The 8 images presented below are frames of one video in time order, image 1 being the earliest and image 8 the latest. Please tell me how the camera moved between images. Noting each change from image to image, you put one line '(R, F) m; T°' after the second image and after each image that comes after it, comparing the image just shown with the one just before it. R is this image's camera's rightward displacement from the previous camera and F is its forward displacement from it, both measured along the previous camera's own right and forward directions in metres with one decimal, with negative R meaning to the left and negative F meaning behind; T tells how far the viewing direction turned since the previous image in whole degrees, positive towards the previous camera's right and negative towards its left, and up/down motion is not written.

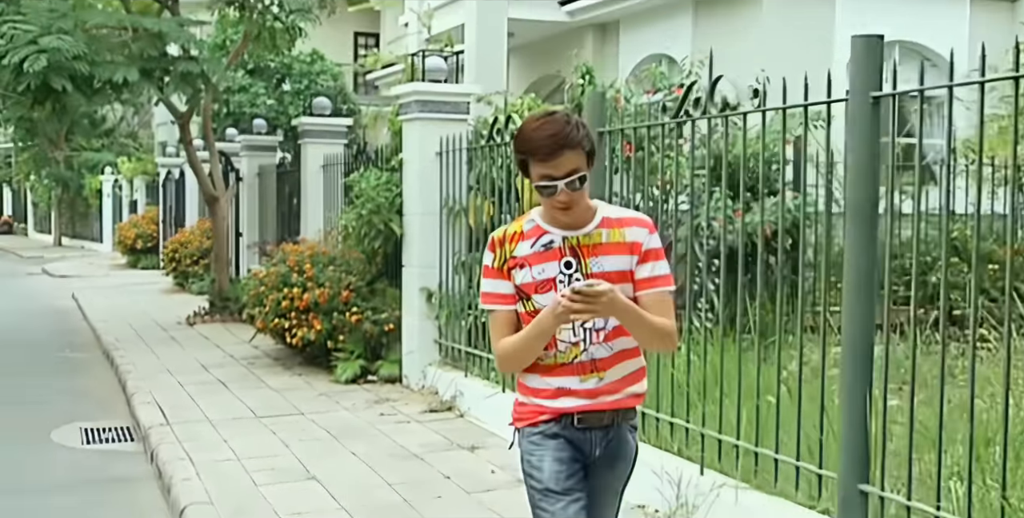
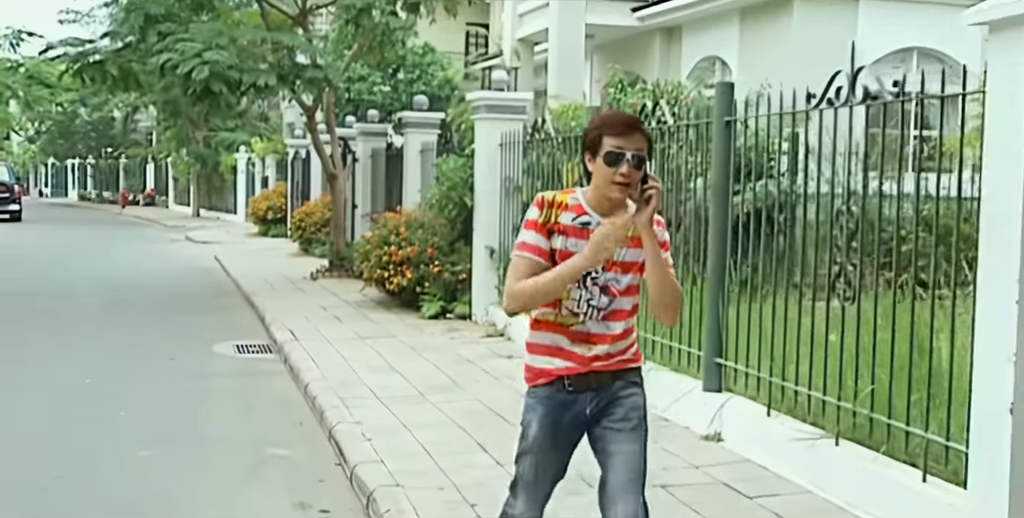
(+0.8, -2.9) m; -6°
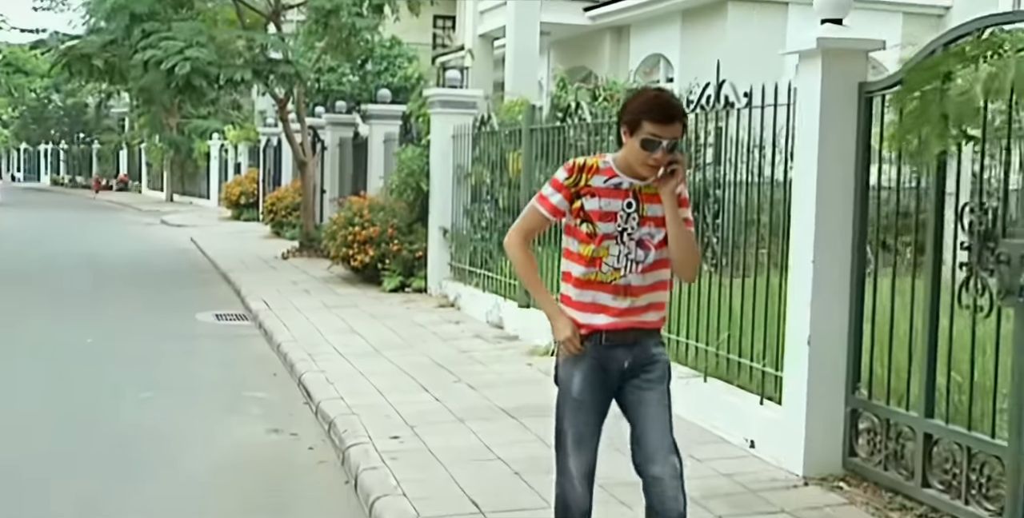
(+0.2, -1.5) m; +1°
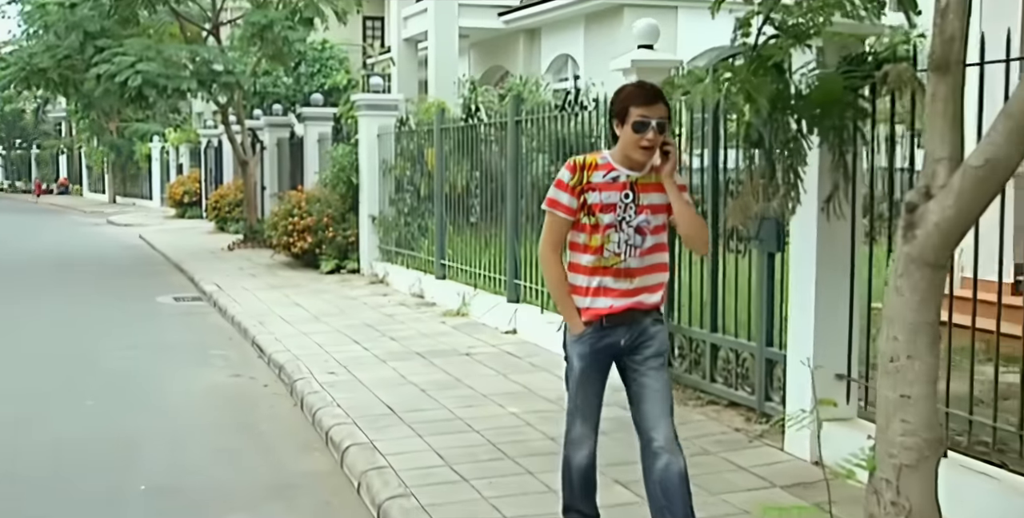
(+0.3, -2.0) m; +3°
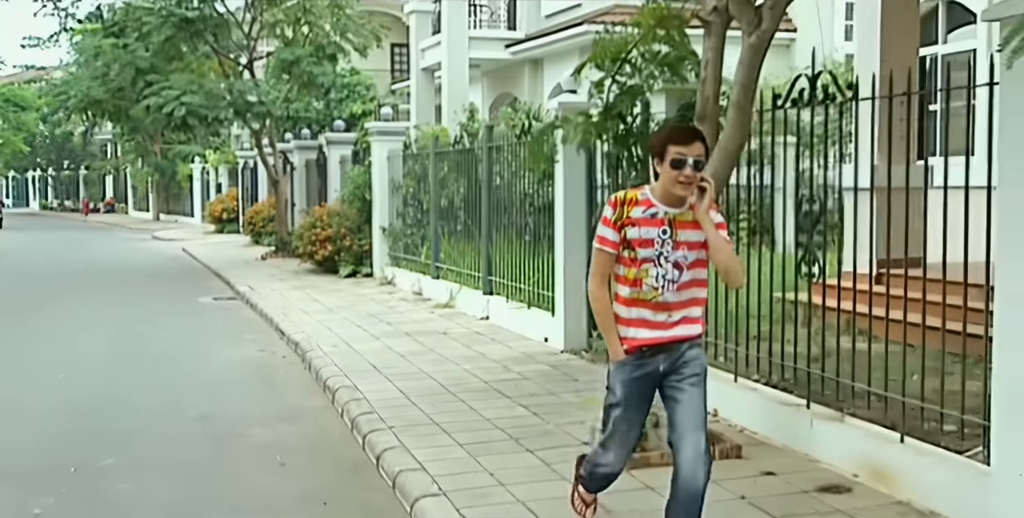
(+0.7, -2.4) m; -2°
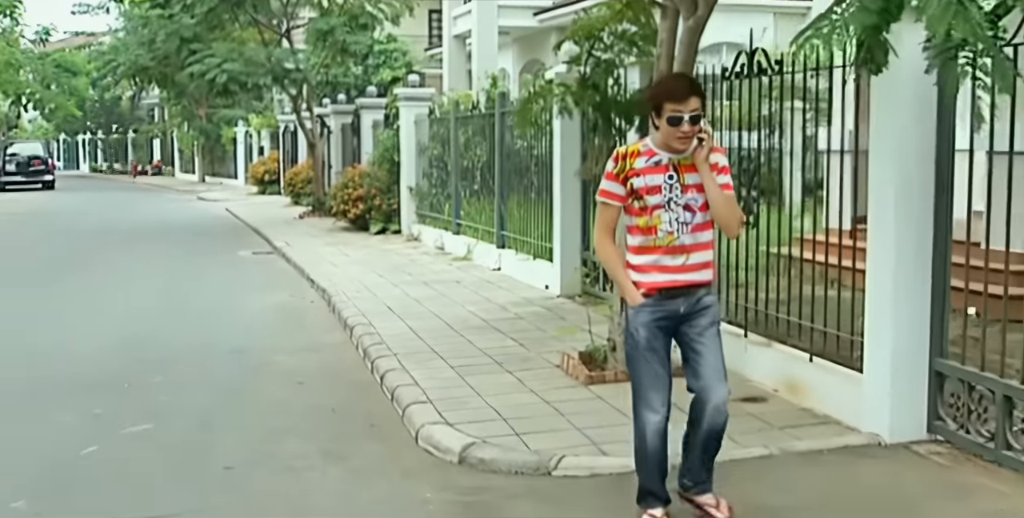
(+0.4, -1.2) m; -2°
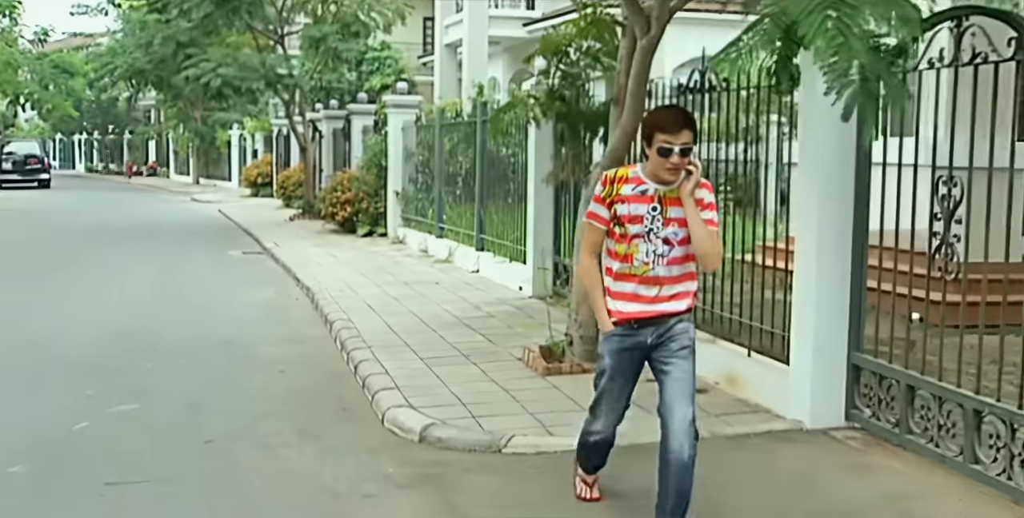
(+0.2, -0.6) m; 0°
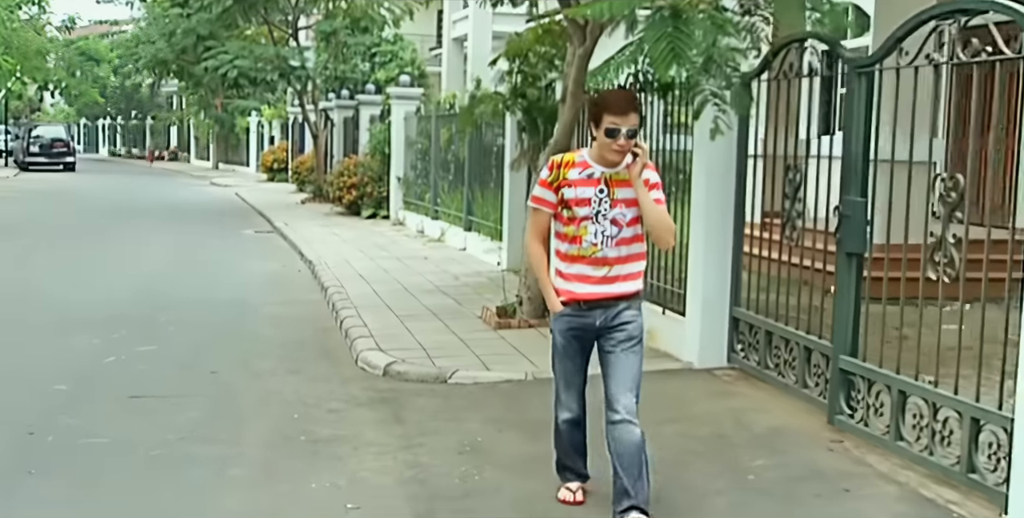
(+0.5, -1.5) m; -1°
